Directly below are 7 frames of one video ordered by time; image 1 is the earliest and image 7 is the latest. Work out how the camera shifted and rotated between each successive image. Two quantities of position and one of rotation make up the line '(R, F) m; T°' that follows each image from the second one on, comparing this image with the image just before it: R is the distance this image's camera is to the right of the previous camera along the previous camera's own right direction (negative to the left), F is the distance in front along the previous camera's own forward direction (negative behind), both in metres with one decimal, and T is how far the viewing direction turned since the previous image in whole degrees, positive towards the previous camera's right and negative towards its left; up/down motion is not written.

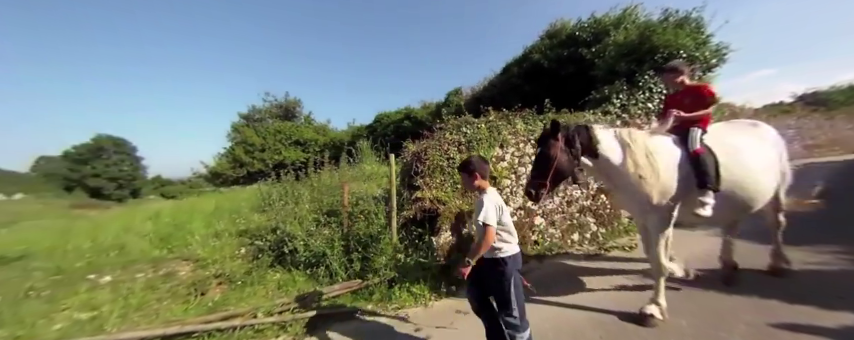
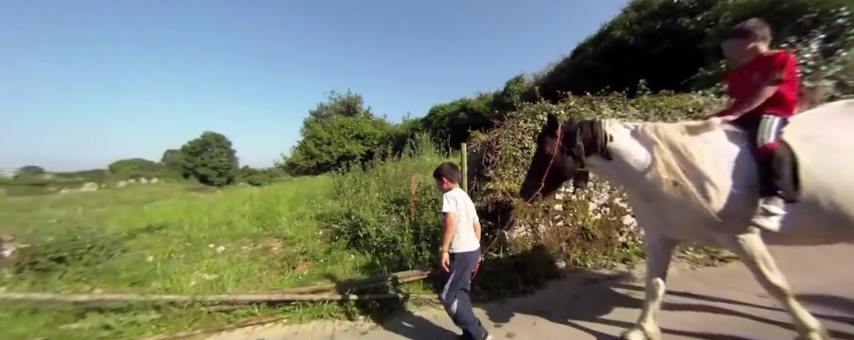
(-0.4, +0.1) m; -11°
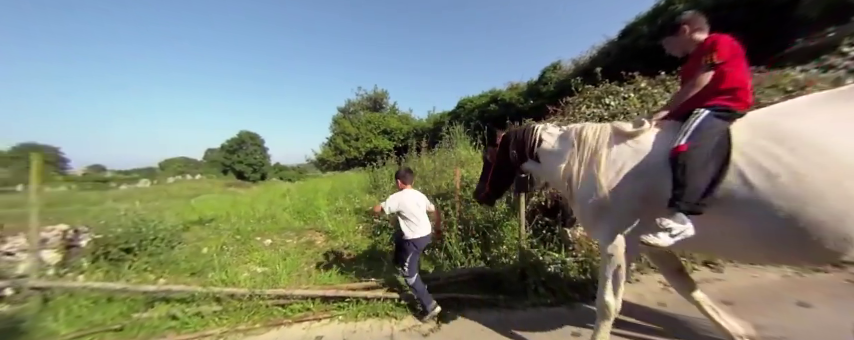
(-0.4, +0.2) m; -5°
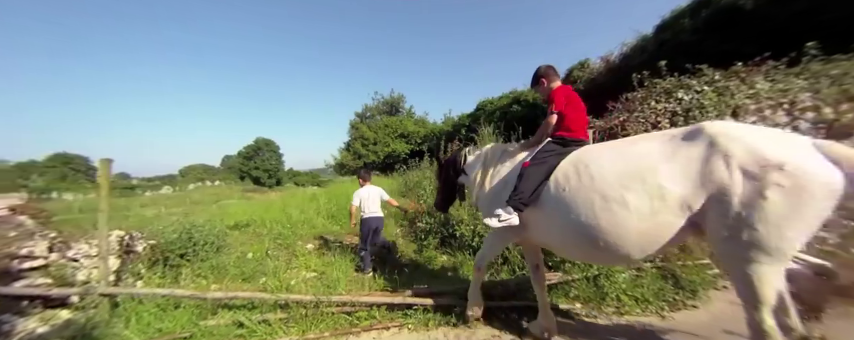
(-0.7, +0.1) m; -2°
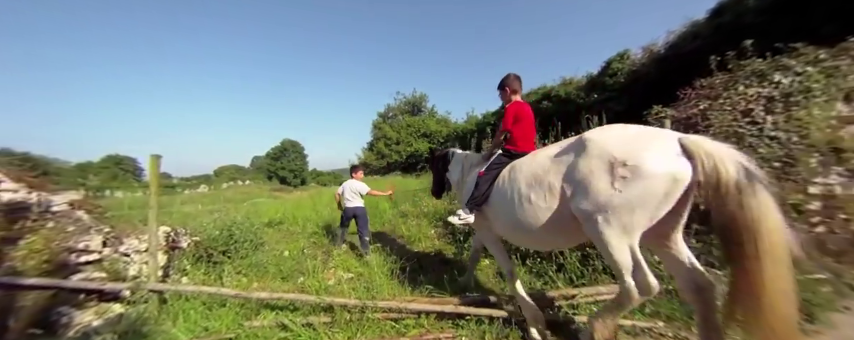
(-0.4, +0.2) m; -4°
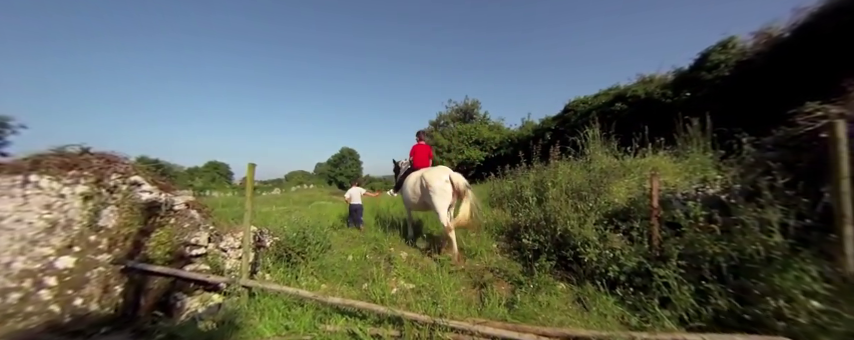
(-0.3, +0.1) m; -11°
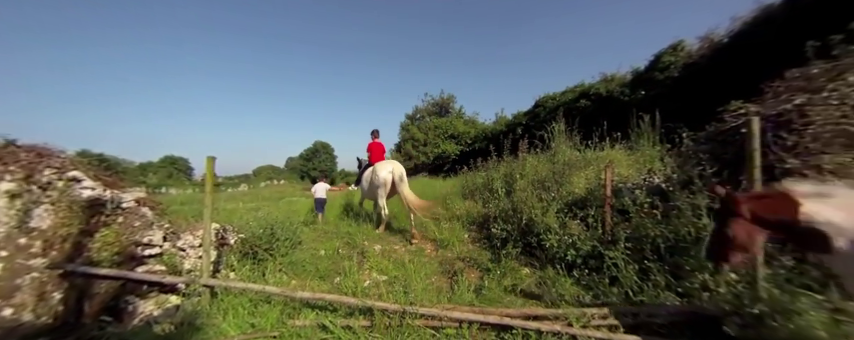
(+0.1, 0.0) m; +5°
